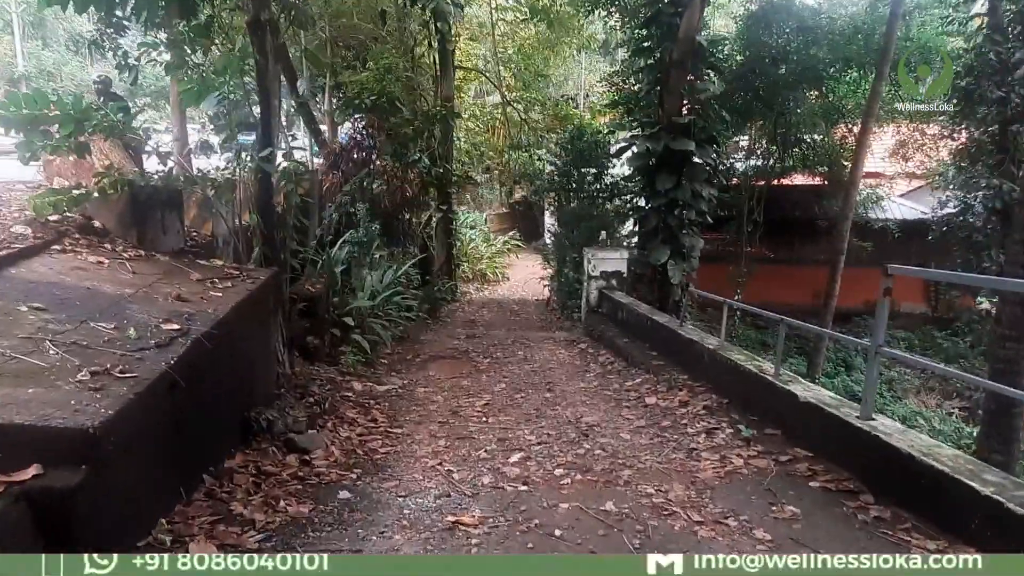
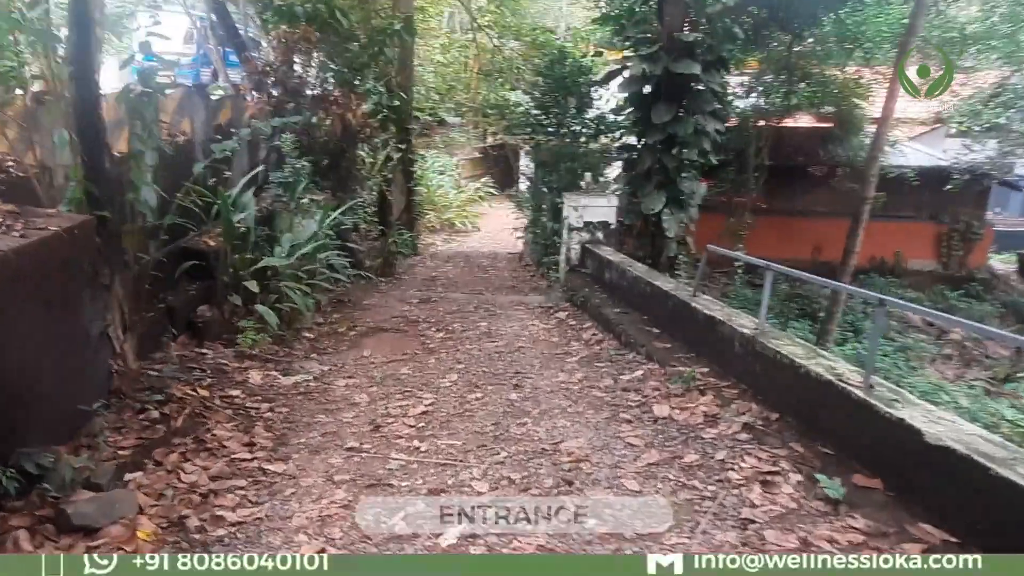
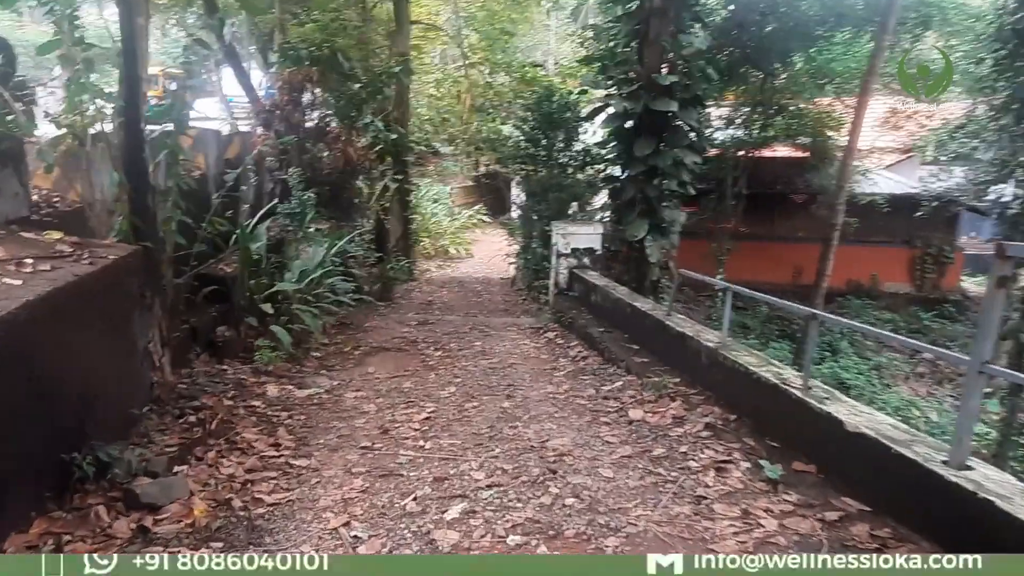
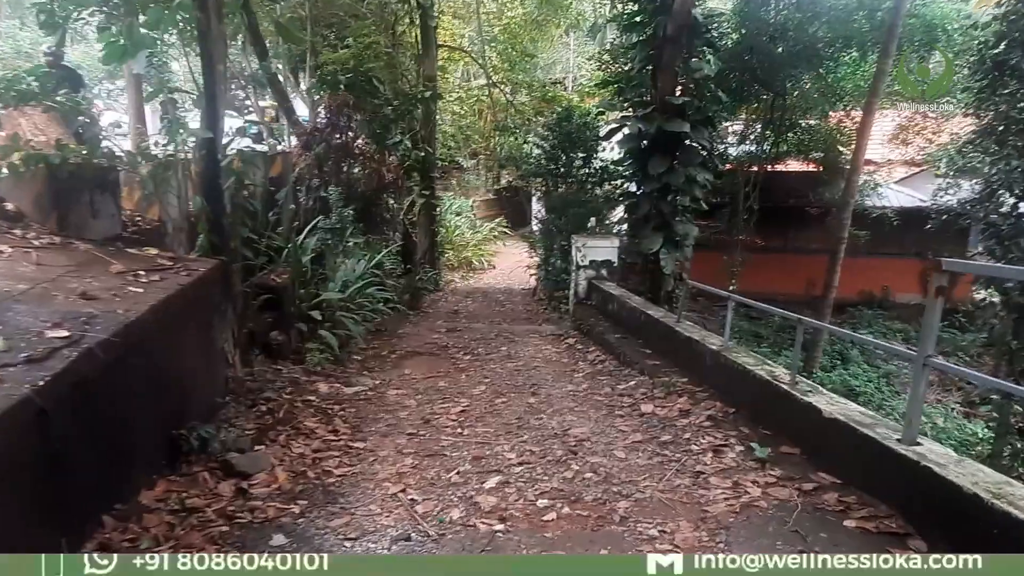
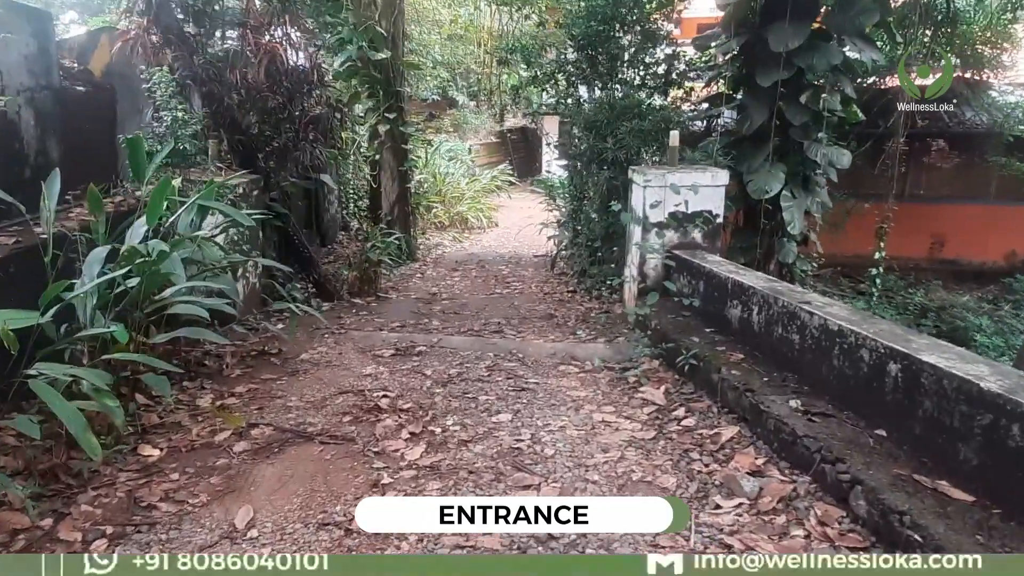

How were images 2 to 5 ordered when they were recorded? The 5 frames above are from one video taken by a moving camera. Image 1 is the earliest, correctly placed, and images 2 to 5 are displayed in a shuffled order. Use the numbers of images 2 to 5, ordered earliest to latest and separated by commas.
4, 3, 2, 5
